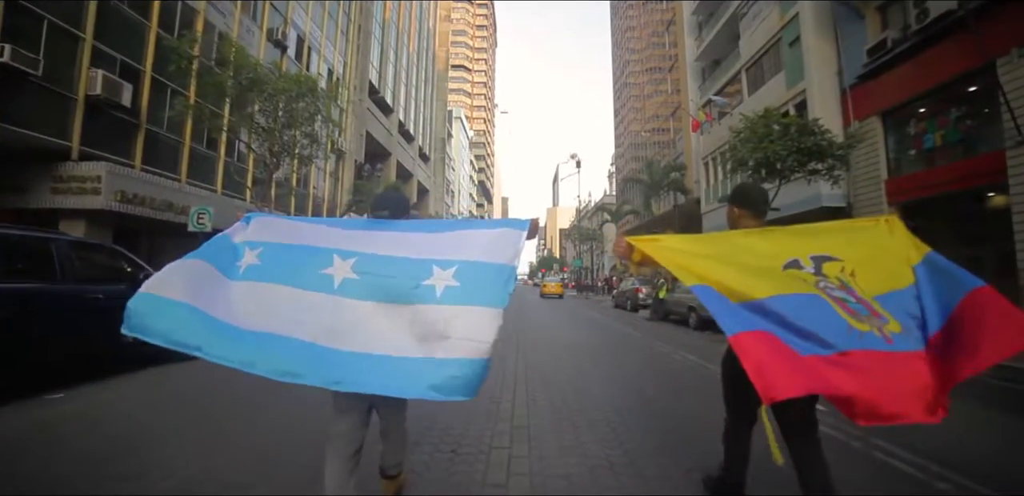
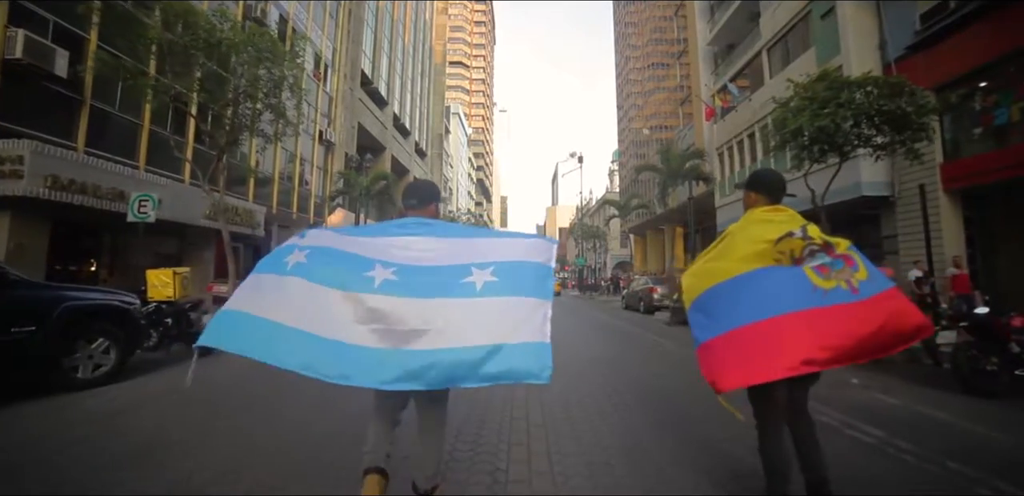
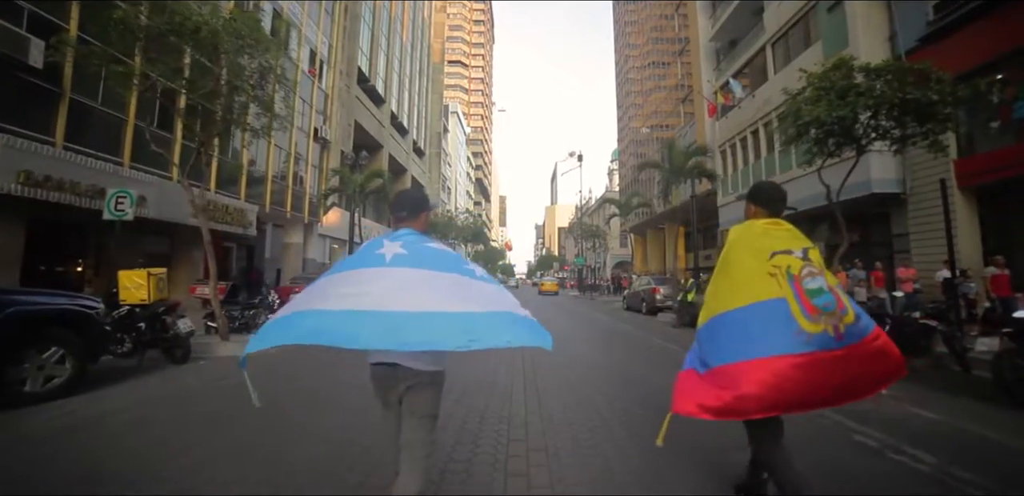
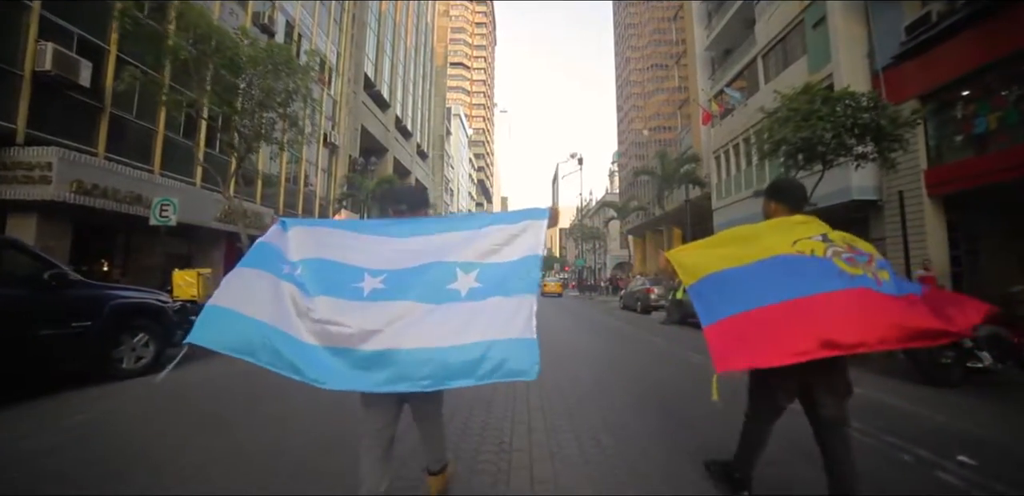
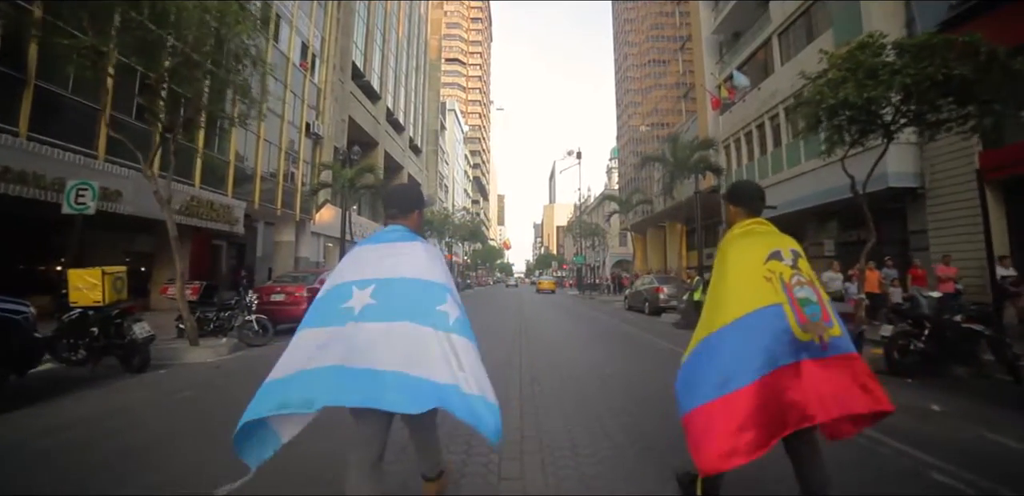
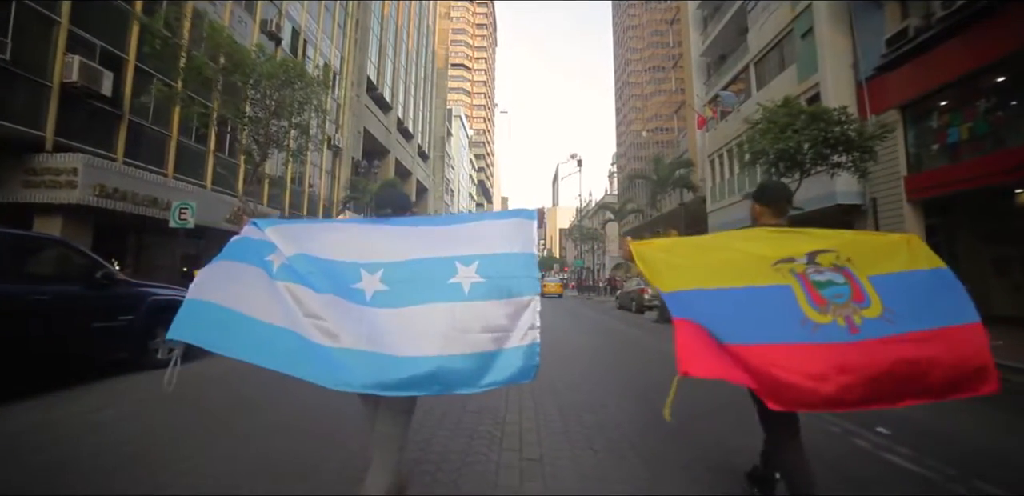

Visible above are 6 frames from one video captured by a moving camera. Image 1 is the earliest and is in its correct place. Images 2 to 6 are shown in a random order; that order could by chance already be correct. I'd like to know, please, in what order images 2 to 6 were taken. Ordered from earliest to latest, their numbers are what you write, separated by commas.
6, 4, 2, 3, 5
